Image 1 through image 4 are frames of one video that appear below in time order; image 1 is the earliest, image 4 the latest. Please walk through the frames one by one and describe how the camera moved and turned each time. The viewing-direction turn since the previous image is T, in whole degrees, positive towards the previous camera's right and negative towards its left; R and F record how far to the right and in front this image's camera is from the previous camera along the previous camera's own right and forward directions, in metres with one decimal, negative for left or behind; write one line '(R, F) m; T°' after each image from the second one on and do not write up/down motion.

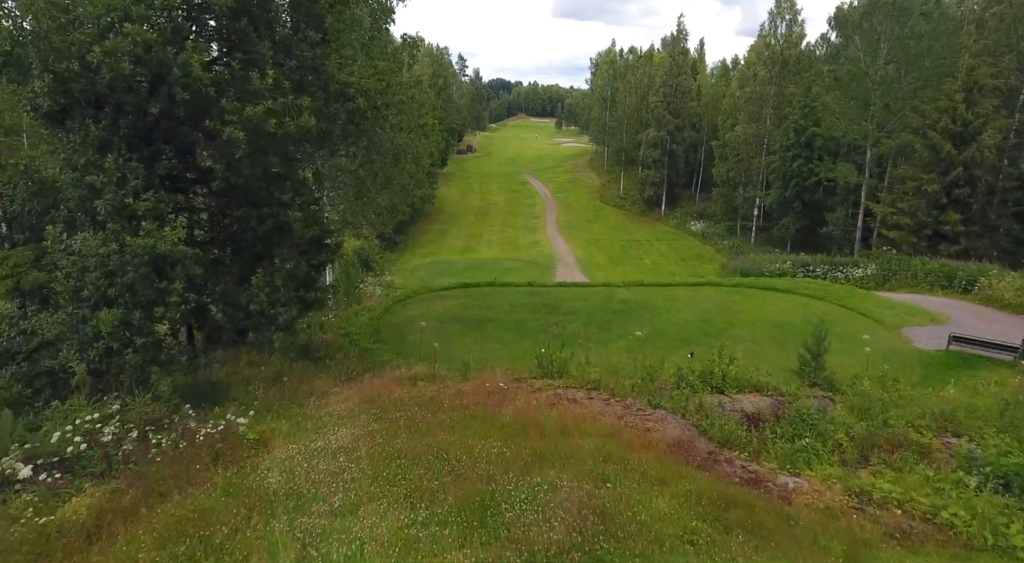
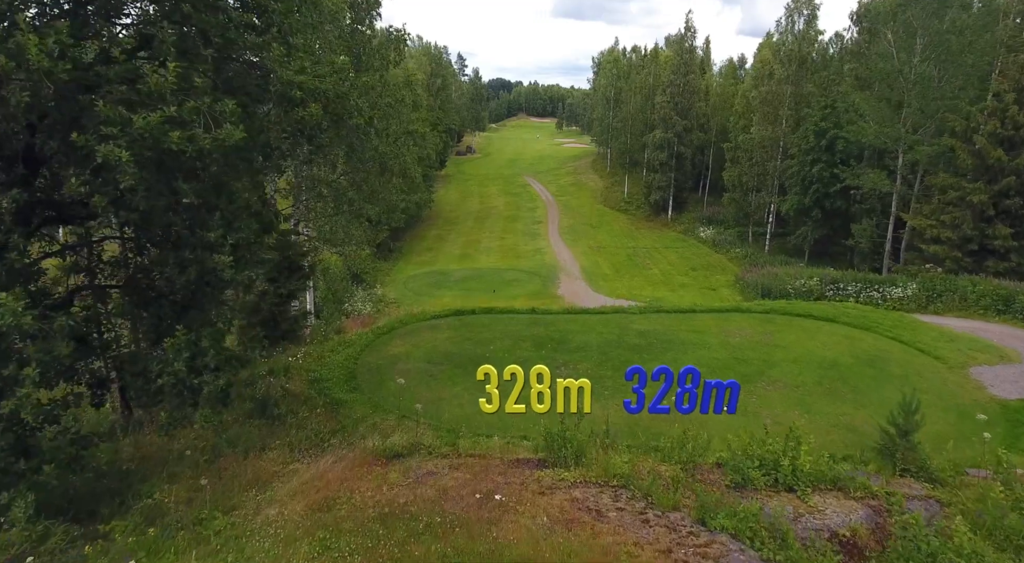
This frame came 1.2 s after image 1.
(0.0, +3.1) m; 0°
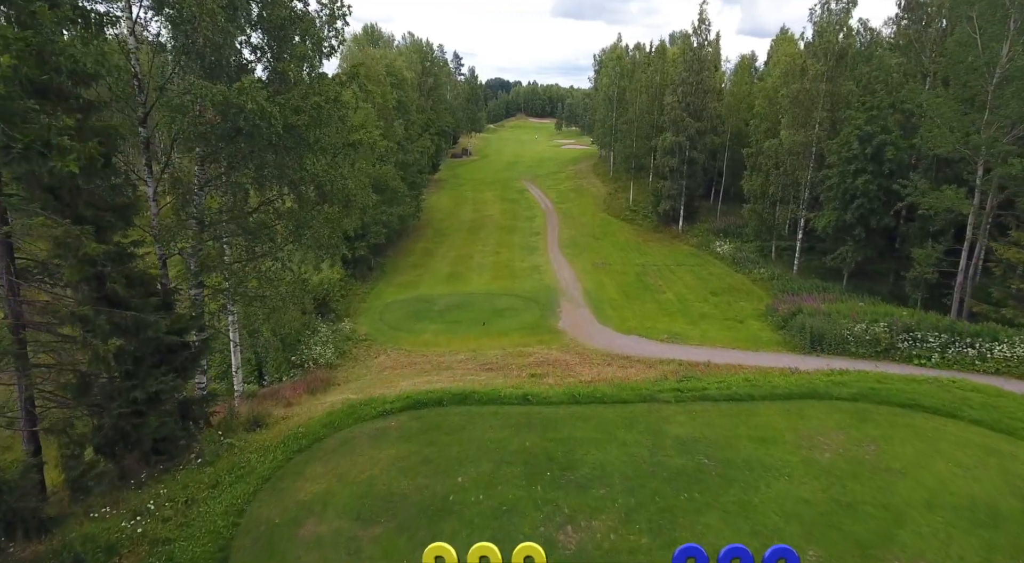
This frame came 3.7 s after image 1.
(+0.4, +6.7) m; 0°
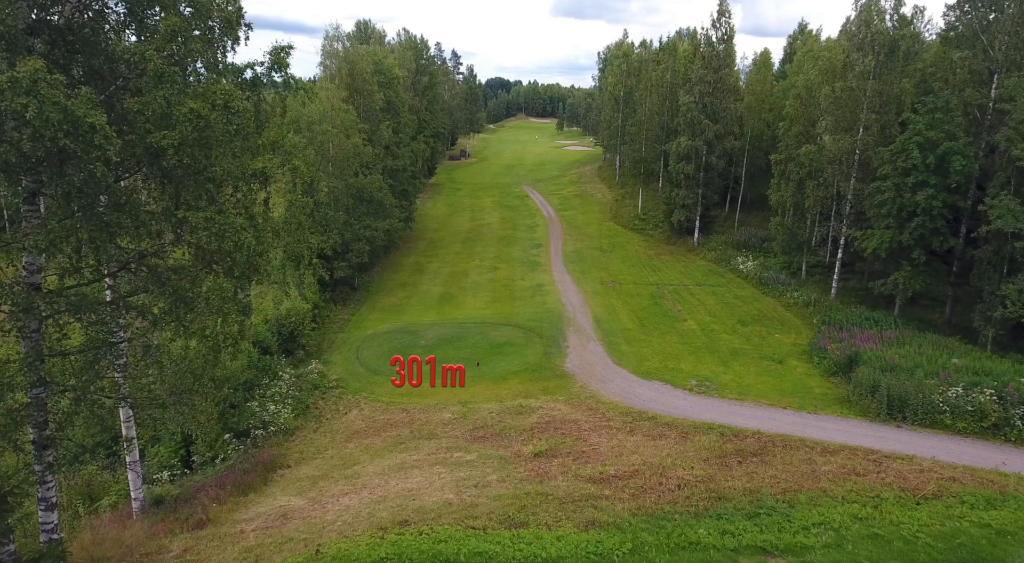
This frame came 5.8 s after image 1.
(+0.1, +5.9) m; 0°
